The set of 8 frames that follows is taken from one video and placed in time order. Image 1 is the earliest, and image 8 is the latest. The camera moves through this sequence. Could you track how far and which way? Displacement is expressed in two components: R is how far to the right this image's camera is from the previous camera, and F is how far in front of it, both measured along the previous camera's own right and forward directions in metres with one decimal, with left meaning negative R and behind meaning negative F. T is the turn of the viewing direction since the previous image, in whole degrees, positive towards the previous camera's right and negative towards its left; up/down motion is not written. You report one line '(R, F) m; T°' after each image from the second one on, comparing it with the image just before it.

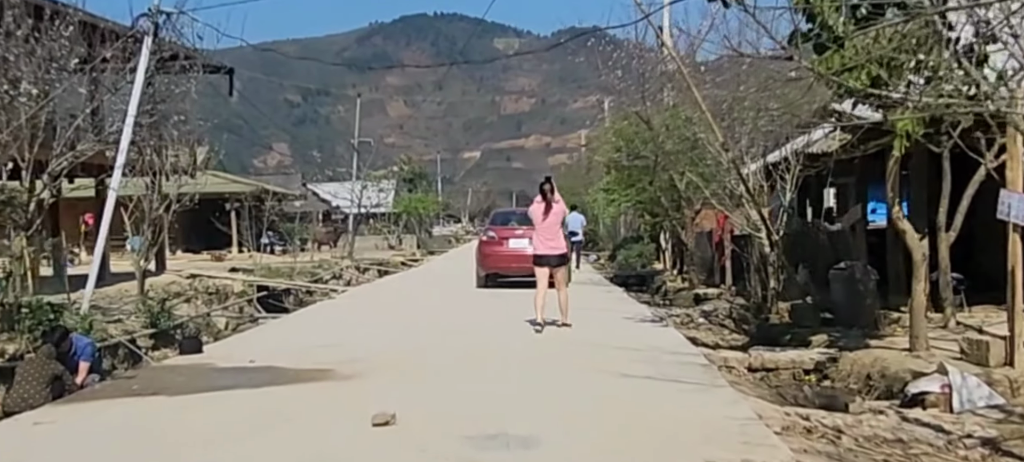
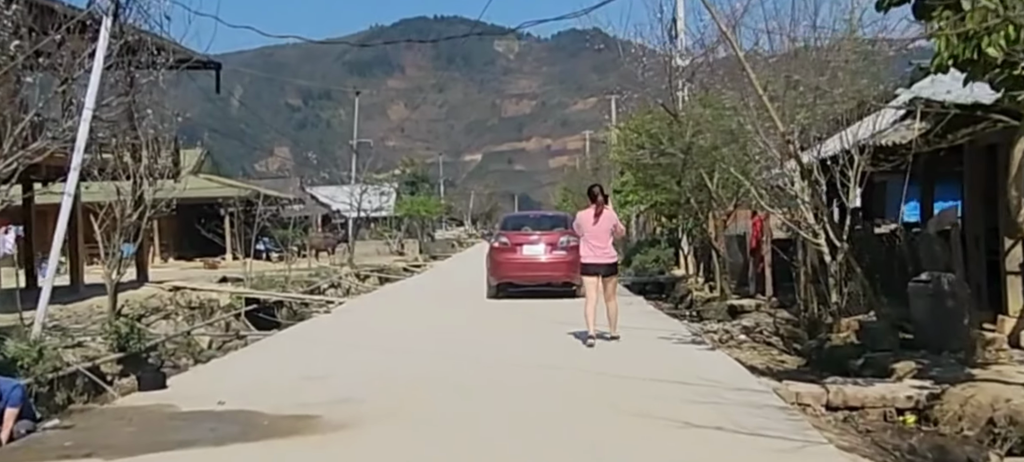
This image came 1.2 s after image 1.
(-0.2, +1.9) m; 0°
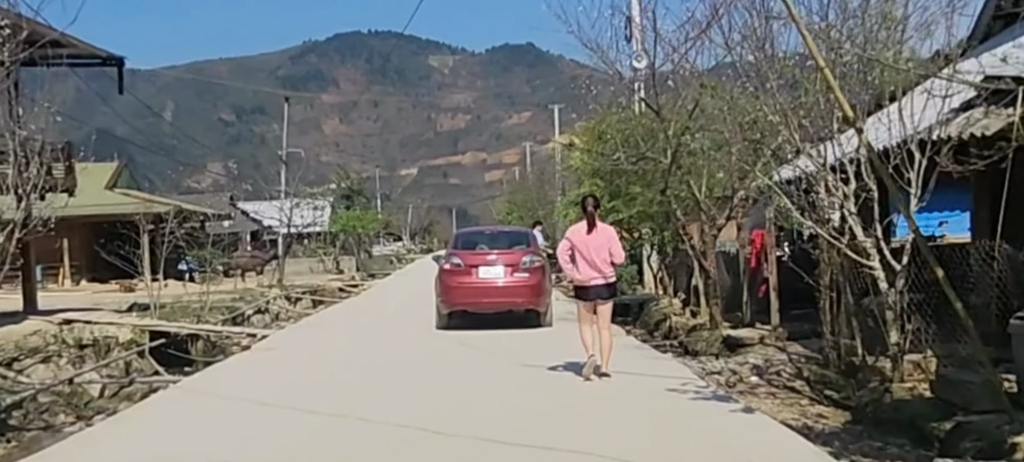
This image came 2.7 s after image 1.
(-0.2, +2.8) m; +3°
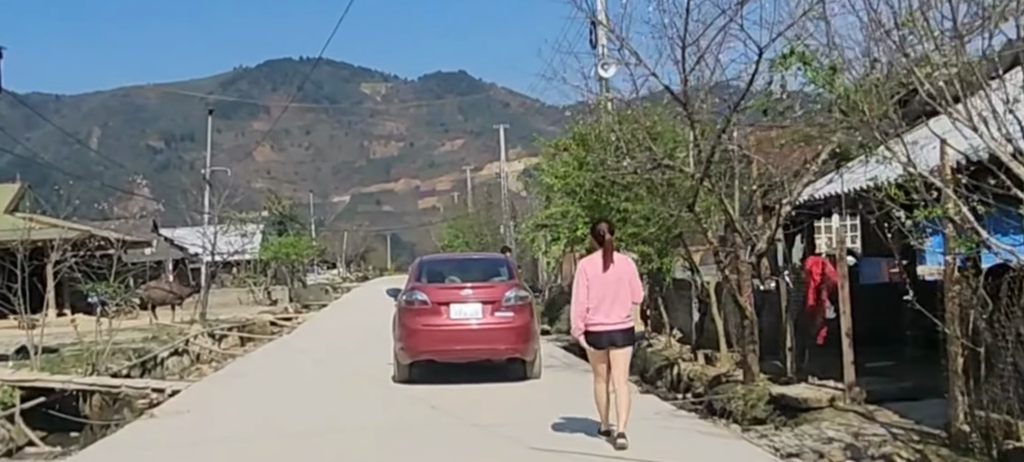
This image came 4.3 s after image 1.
(-0.6, +3.5) m; +4°
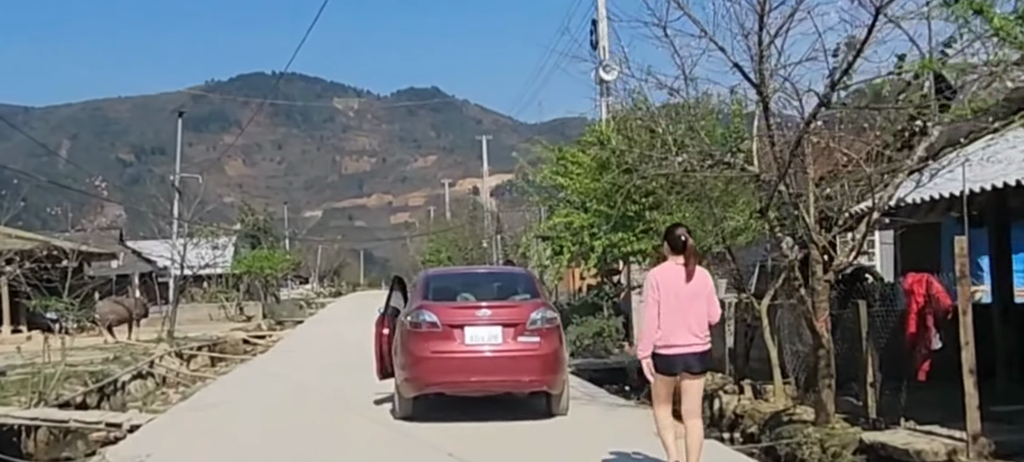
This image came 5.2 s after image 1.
(-0.6, +2.1) m; +1°
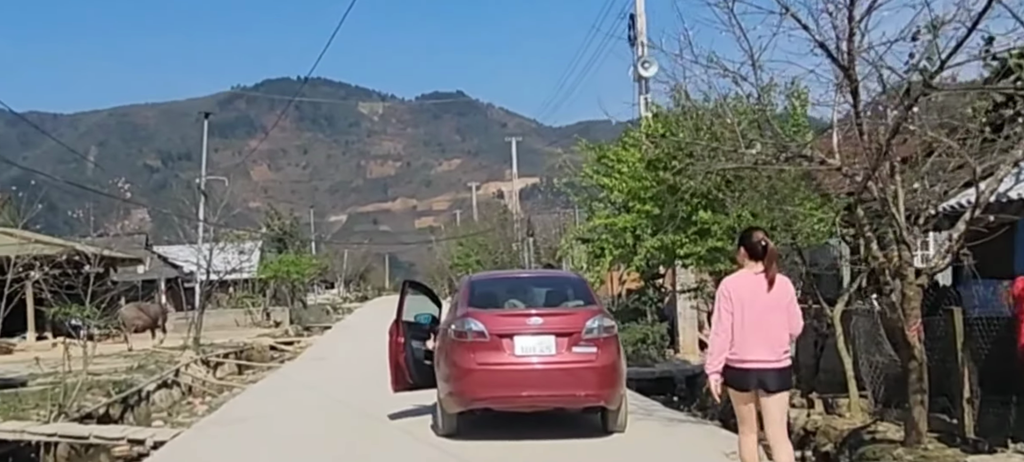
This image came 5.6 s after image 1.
(-0.3, +0.9) m; -1°
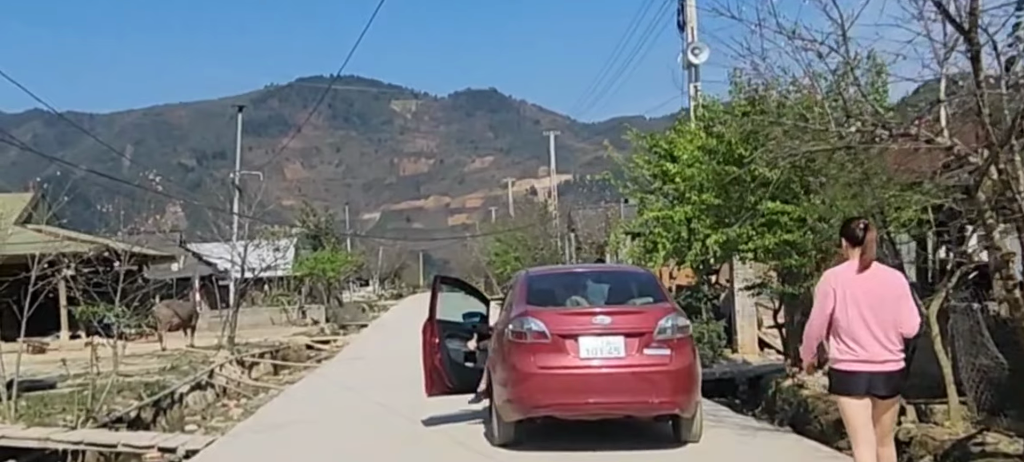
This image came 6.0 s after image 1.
(-0.3, +1.0) m; -2°
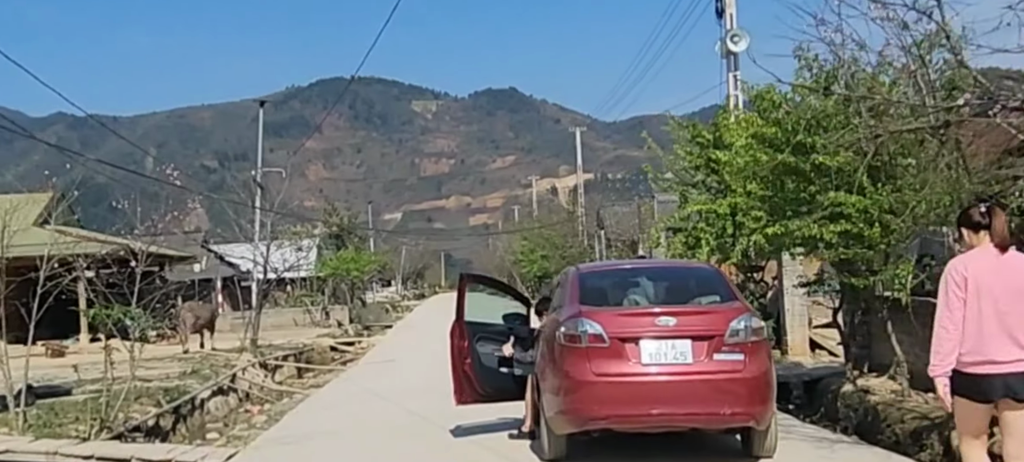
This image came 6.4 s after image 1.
(-0.3, +1.0) m; -1°
